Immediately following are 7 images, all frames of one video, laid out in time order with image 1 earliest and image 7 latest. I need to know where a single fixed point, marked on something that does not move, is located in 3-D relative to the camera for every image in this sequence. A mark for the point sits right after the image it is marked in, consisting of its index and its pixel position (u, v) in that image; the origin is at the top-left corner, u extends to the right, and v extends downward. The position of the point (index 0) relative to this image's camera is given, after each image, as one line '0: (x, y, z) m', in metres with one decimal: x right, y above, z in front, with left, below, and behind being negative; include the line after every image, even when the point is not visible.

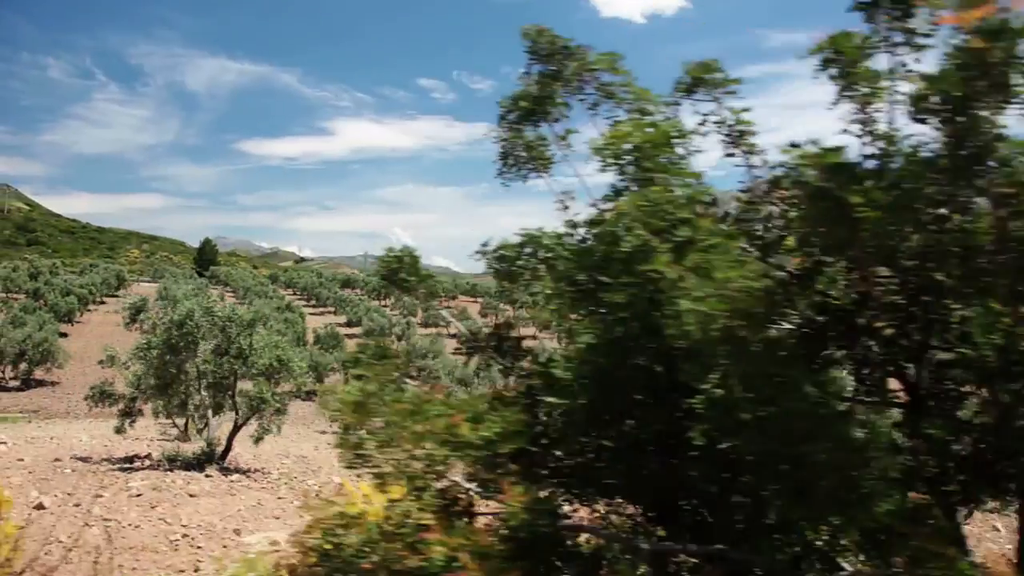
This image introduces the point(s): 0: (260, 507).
0: (-5.3, -4.6, +12.0) m
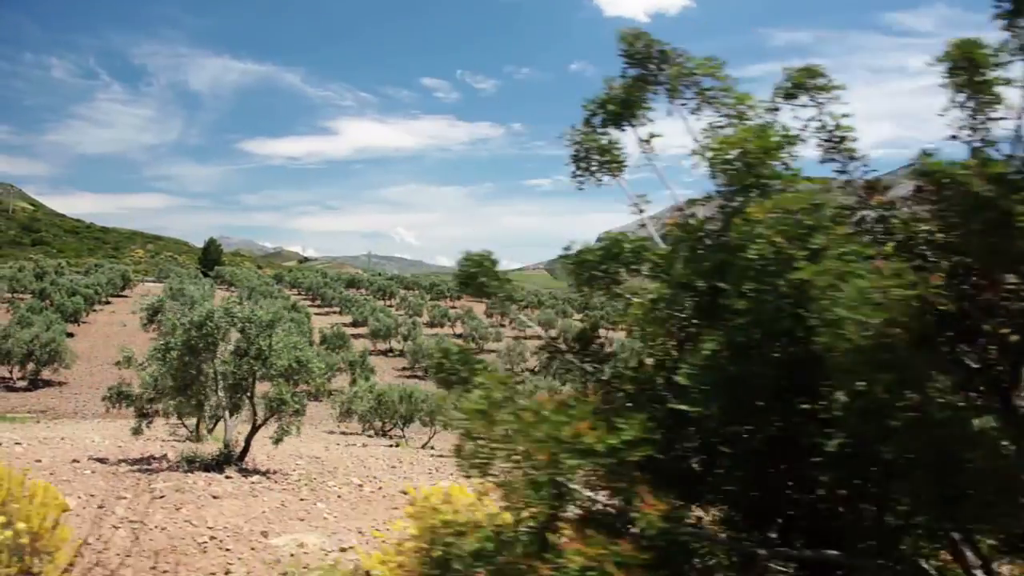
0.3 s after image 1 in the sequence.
0: (-4.8, -4.7, +11.9) m
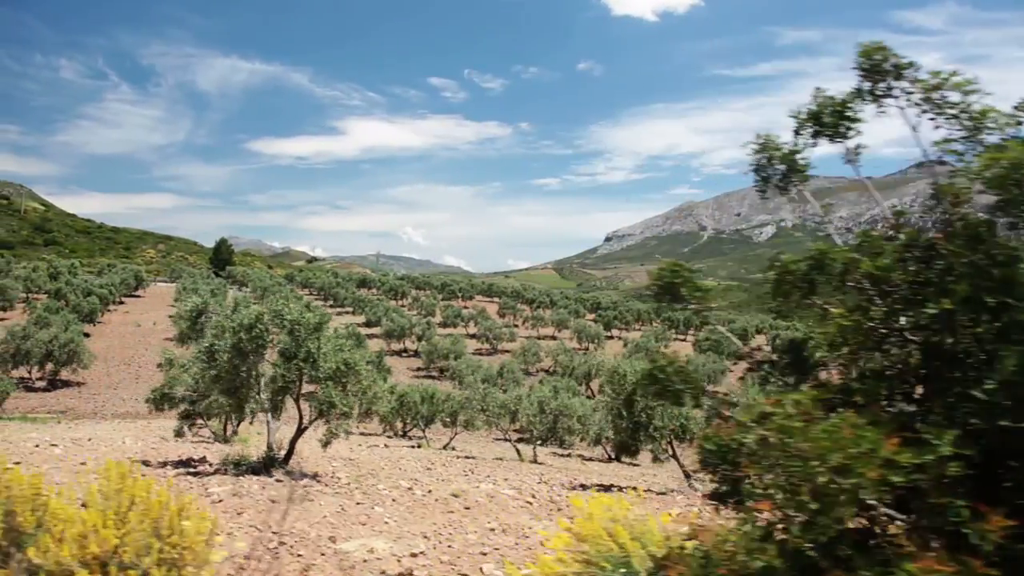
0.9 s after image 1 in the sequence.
0: (-3.5, -4.7, +11.9) m
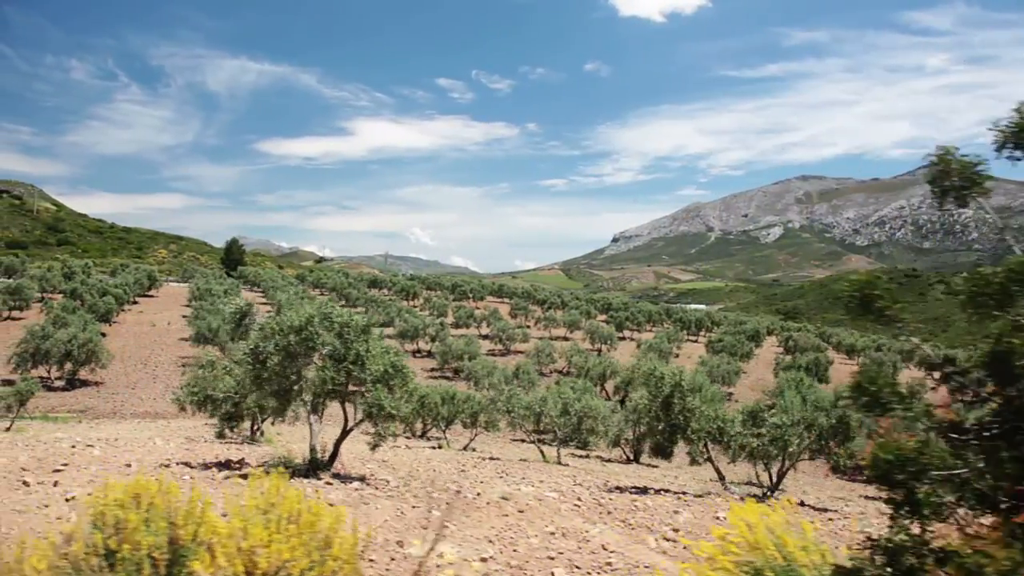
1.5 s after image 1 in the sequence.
0: (-2.3, -4.8, +11.9) m
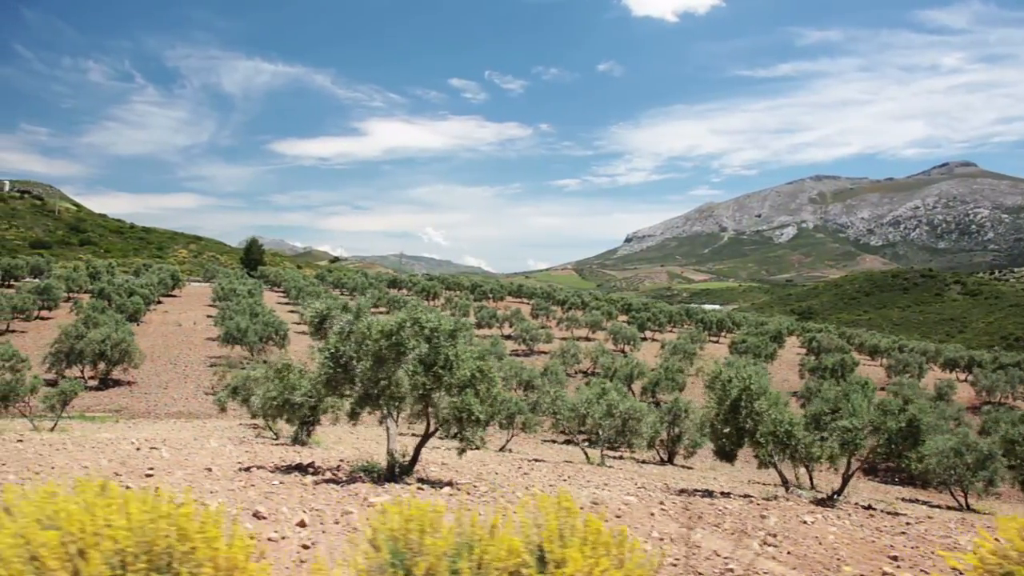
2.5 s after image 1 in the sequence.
0: (-0.1, -4.8, +11.8) m
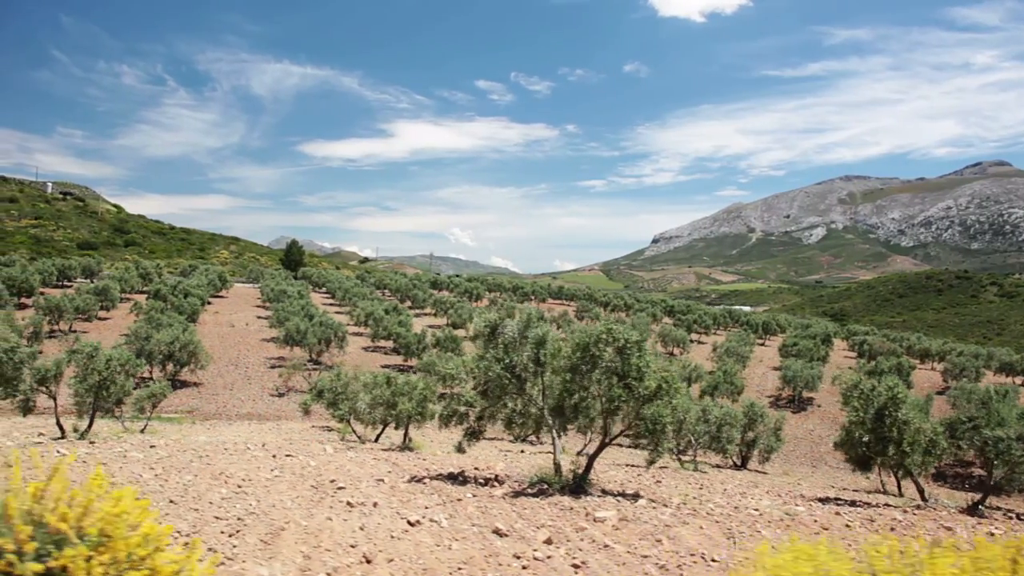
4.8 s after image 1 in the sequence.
0: (+4.6, -5.1, +11.6) m
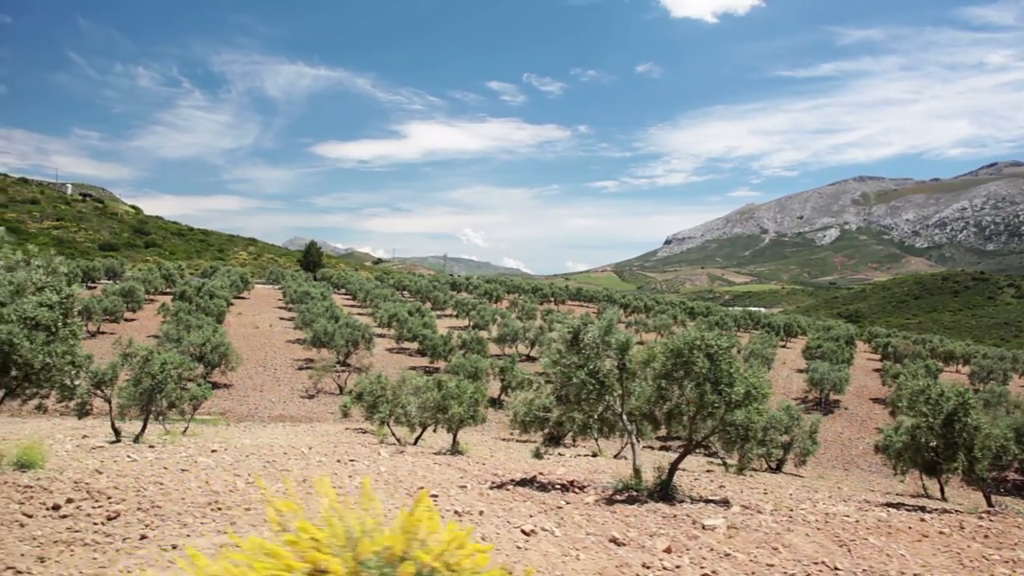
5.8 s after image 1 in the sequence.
0: (+6.8, -5.2, +11.5) m
